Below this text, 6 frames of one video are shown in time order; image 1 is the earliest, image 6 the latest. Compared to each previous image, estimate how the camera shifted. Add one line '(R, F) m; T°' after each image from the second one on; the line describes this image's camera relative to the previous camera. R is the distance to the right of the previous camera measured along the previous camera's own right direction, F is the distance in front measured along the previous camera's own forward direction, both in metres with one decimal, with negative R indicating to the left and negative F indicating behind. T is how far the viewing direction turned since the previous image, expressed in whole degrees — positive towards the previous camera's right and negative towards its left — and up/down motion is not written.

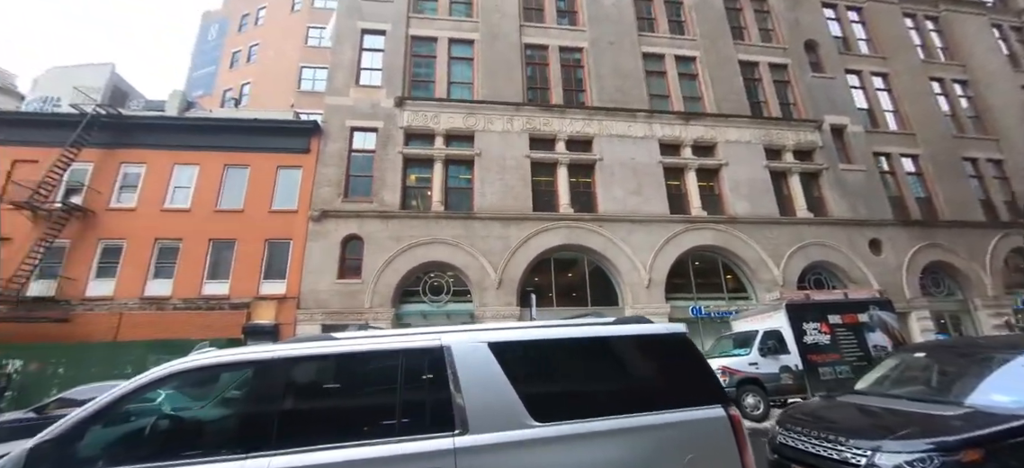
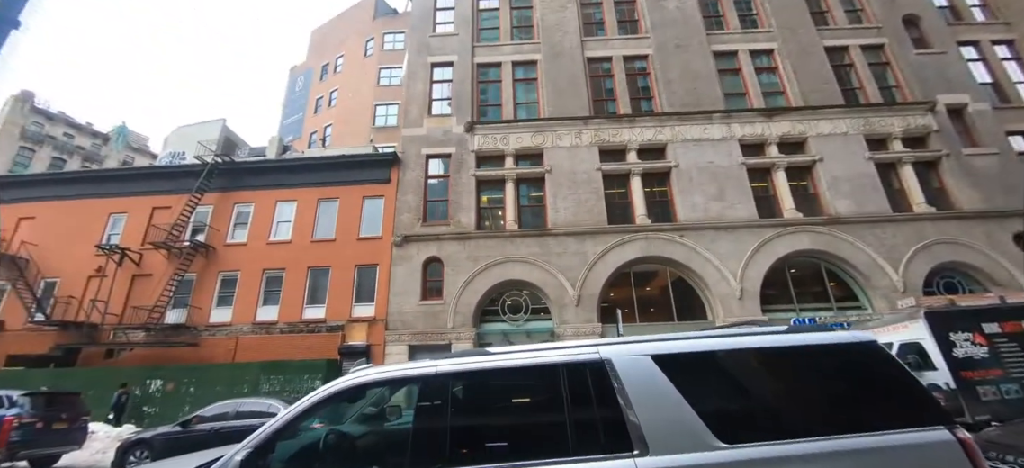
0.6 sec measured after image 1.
(-0.5, +0.1) m; -9°
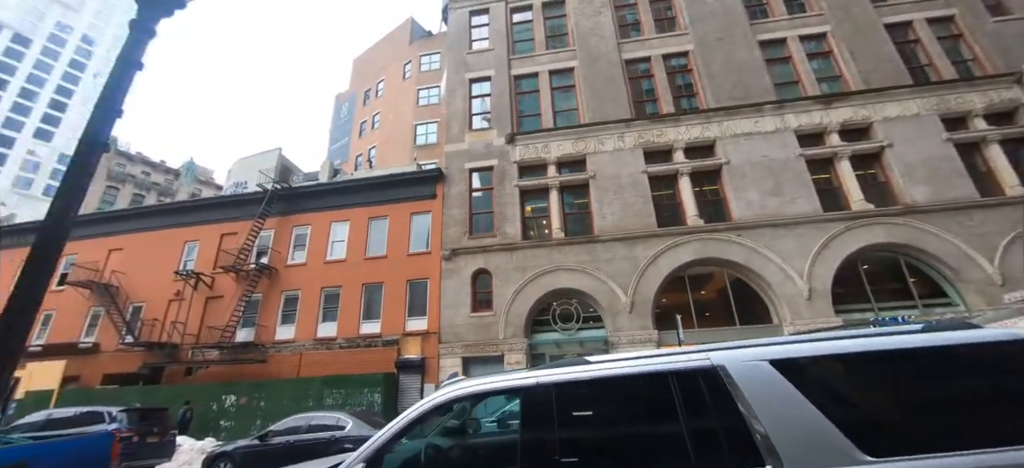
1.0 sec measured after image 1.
(-0.3, 0.0) m; -6°
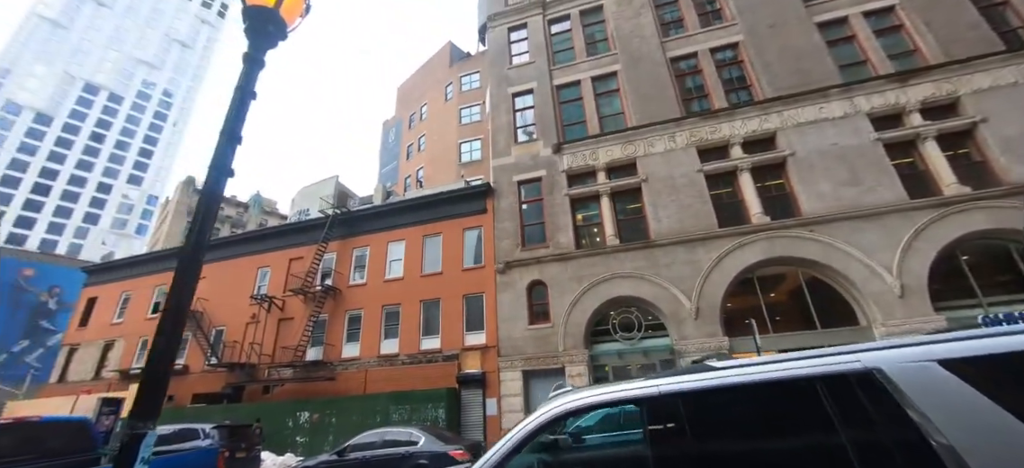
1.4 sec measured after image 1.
(-0.3, +0.1) m; -6°
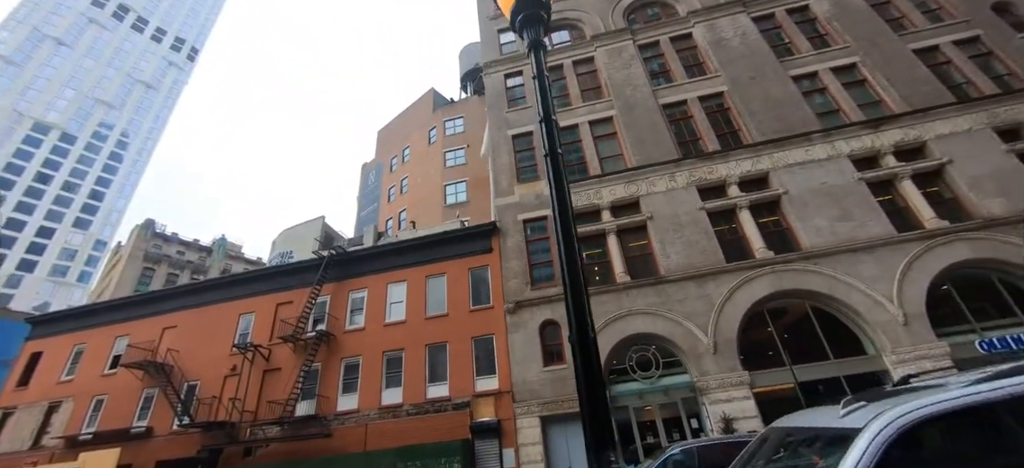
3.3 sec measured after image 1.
(-2.1, +0.3) m; +5°
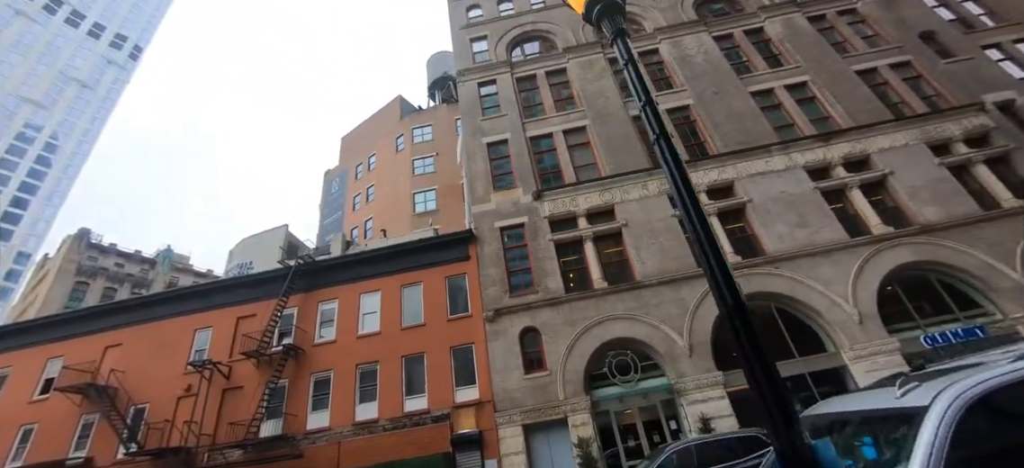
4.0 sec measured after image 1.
(-0.8, +0.1) m; +5°
